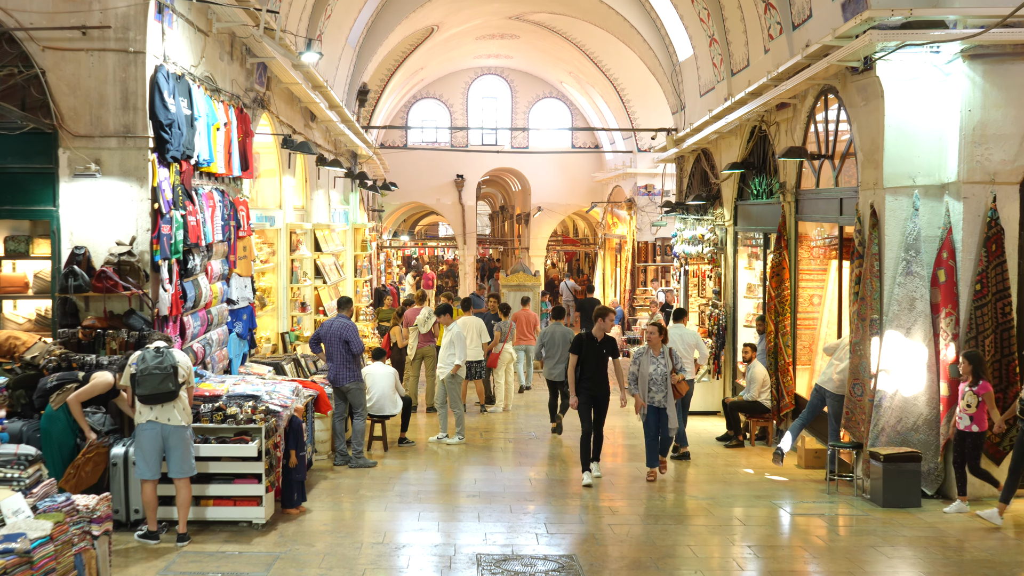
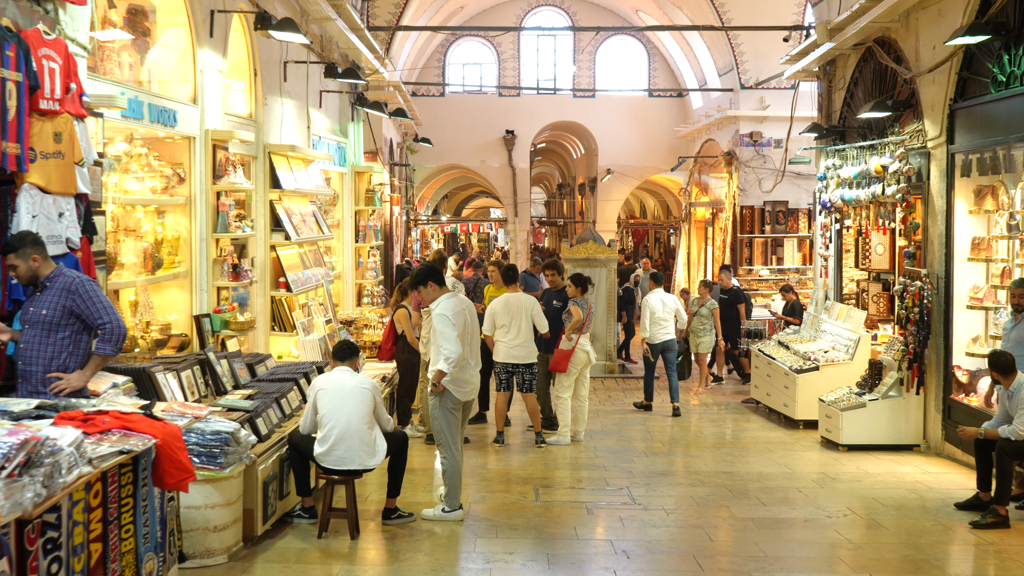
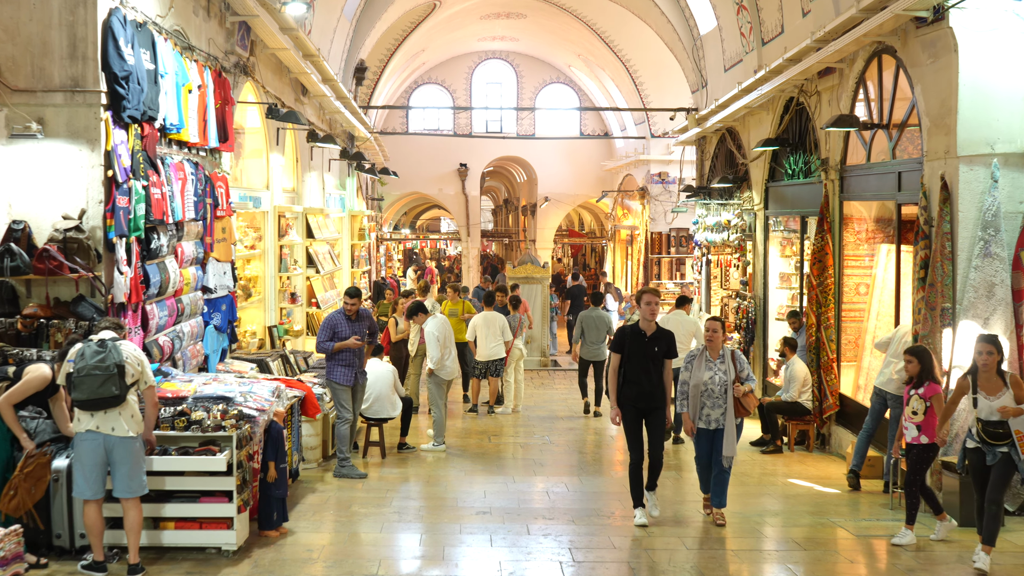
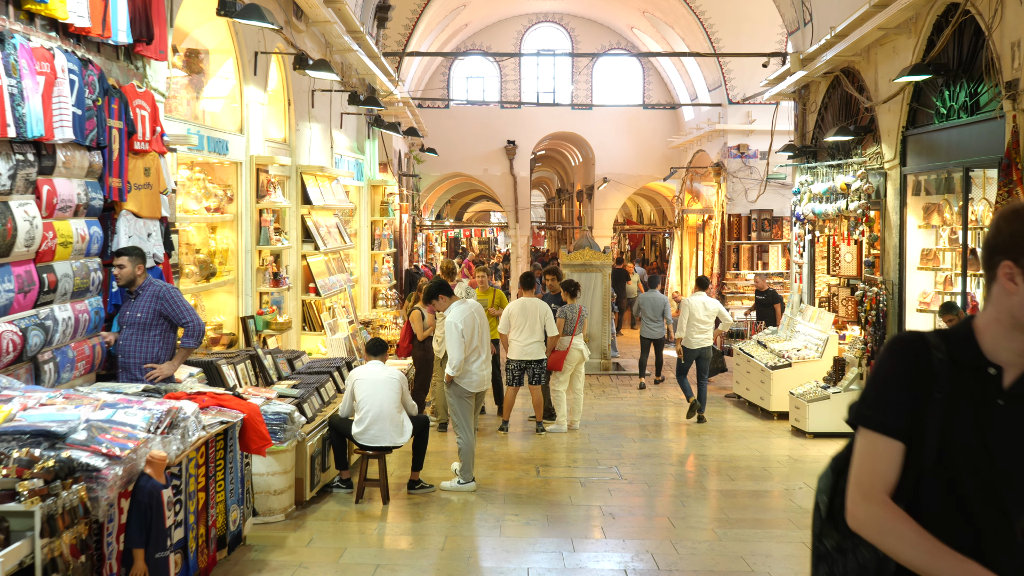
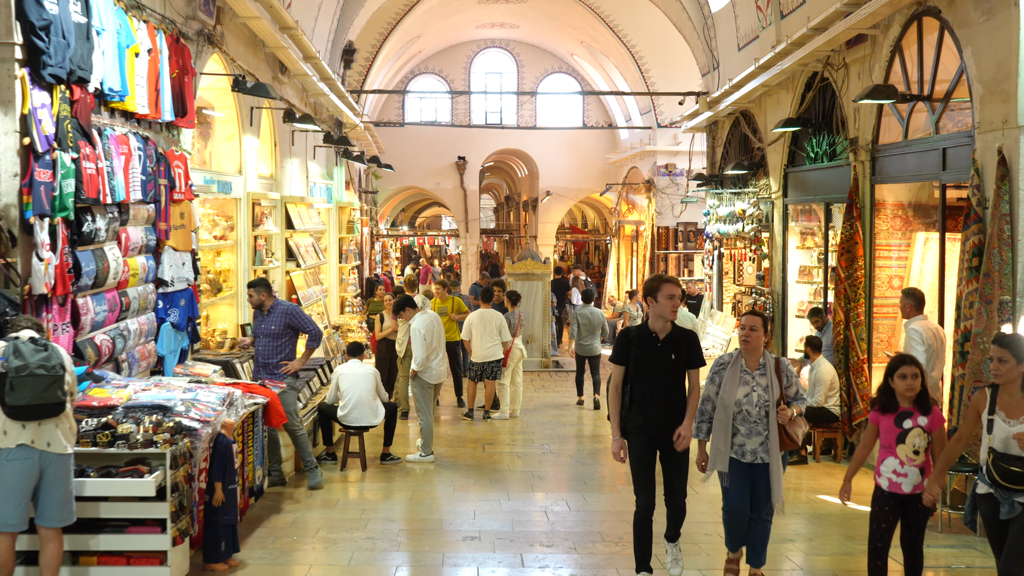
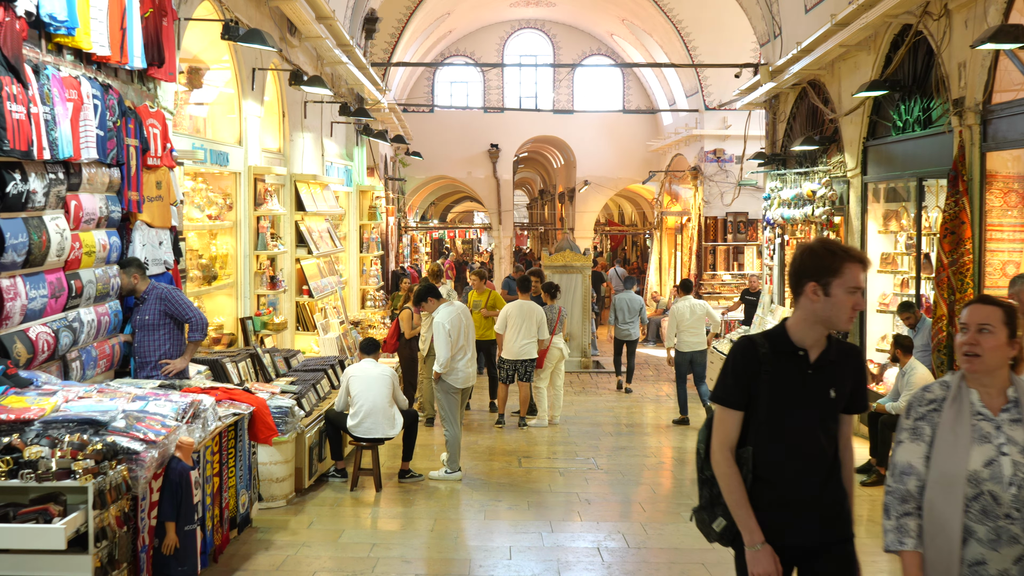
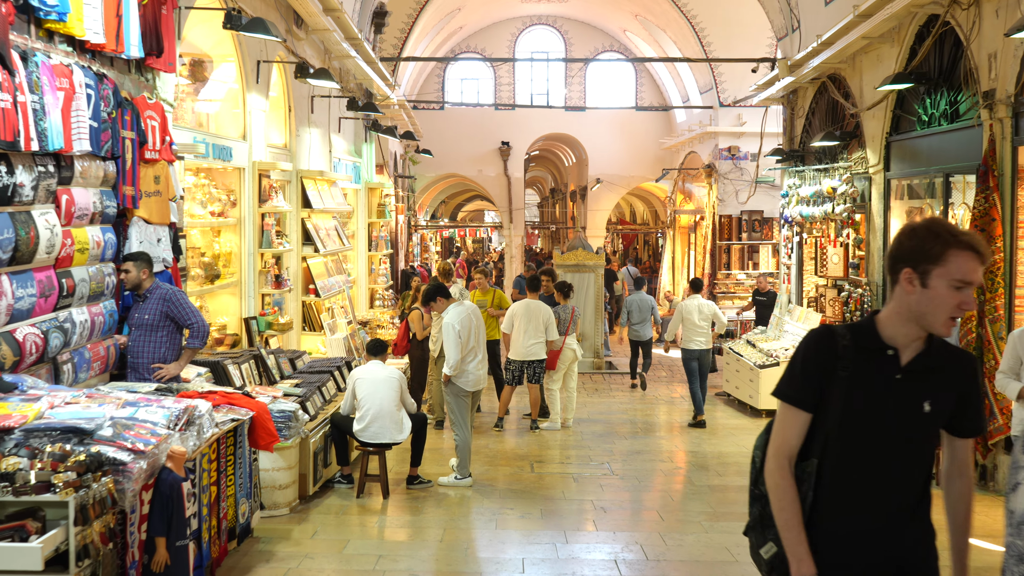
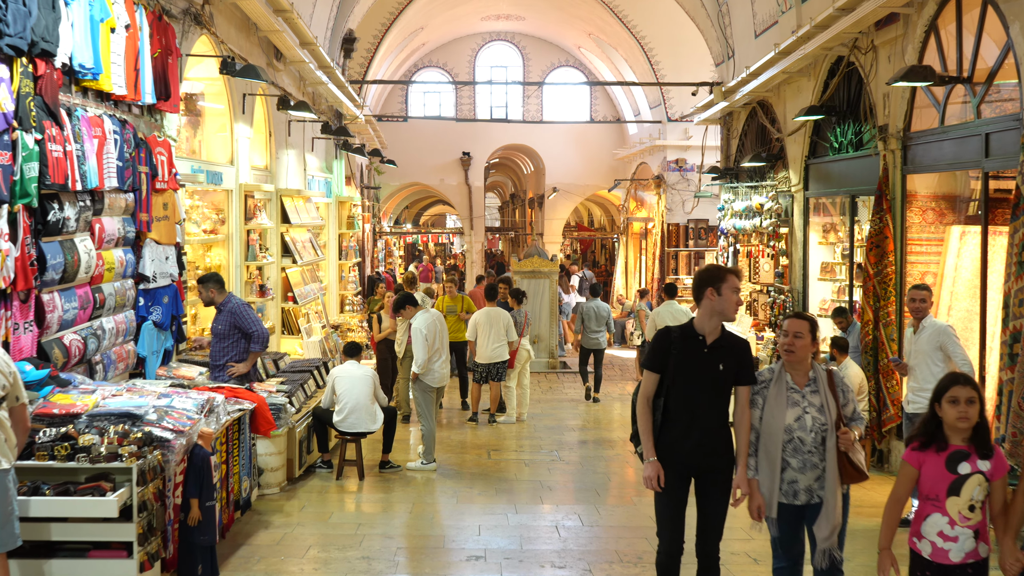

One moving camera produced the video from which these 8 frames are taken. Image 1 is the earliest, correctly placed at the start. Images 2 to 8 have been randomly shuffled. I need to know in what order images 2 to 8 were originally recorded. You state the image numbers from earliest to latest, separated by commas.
3, 5, 8, 6, 7, 4, 2
